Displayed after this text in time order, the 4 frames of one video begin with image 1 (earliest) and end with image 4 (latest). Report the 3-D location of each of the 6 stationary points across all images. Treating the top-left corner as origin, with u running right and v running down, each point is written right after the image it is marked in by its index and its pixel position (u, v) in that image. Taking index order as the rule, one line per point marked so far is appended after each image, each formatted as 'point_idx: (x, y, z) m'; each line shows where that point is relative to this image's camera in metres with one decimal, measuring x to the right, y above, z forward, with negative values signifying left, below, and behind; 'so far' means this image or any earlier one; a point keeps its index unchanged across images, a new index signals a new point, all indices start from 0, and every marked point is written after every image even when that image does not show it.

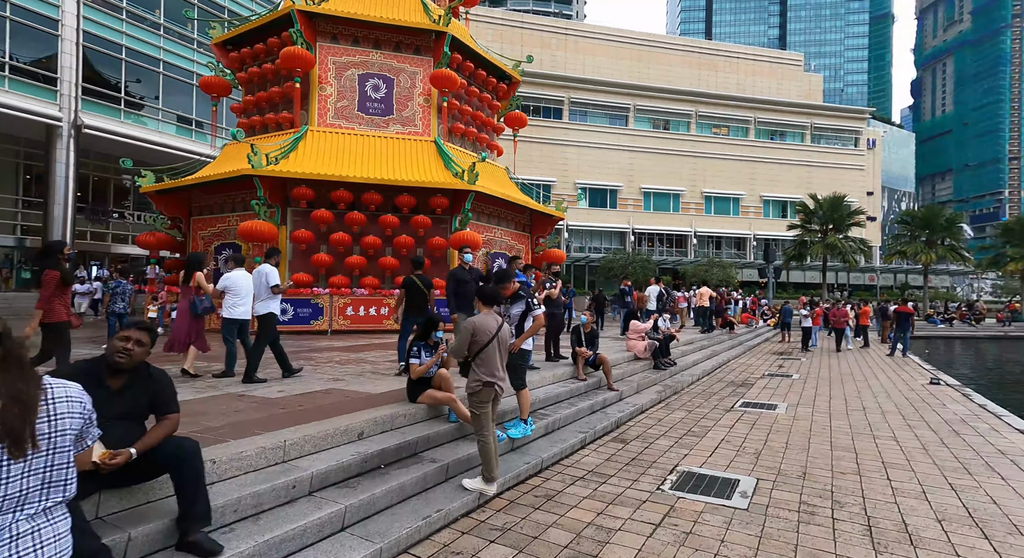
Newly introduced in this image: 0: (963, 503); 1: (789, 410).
0: (+3.7, -1.8, +4.3) m
1: (+4.2, -2.0, +7.8) m
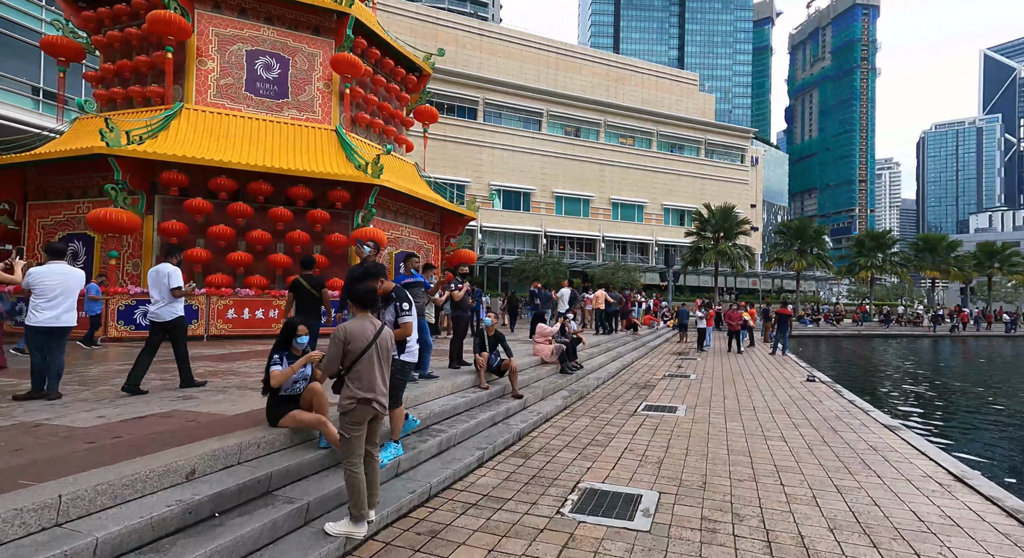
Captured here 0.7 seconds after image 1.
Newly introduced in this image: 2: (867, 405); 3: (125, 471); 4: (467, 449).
0: (+2.8, -1.9, +4.4) m
1: (+2.7, -2.0, +7.9) m
2: (+6.1, -2.1, +9.0) m
3: (-2.0, -1.0, +2.6) m
4: (-0.4, -1.6, +5.0) m
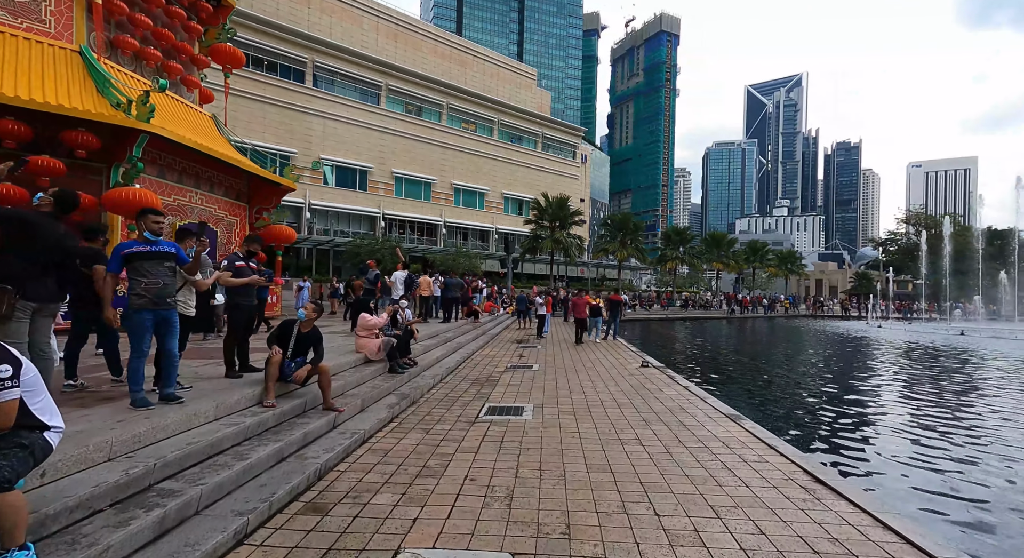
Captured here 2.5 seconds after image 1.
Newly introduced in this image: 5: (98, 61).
0: (+1.5, -1.8, +3.5) m
1: (+0.3, -1.8, +6.9) m
2: (+3.2, -1.9, +8.9) m
3: (-2.5, -0.8, +0.4) m
4: (-1.8, -1.4, +3.1) m
5: (-8.0, +4.2, +10.1) m
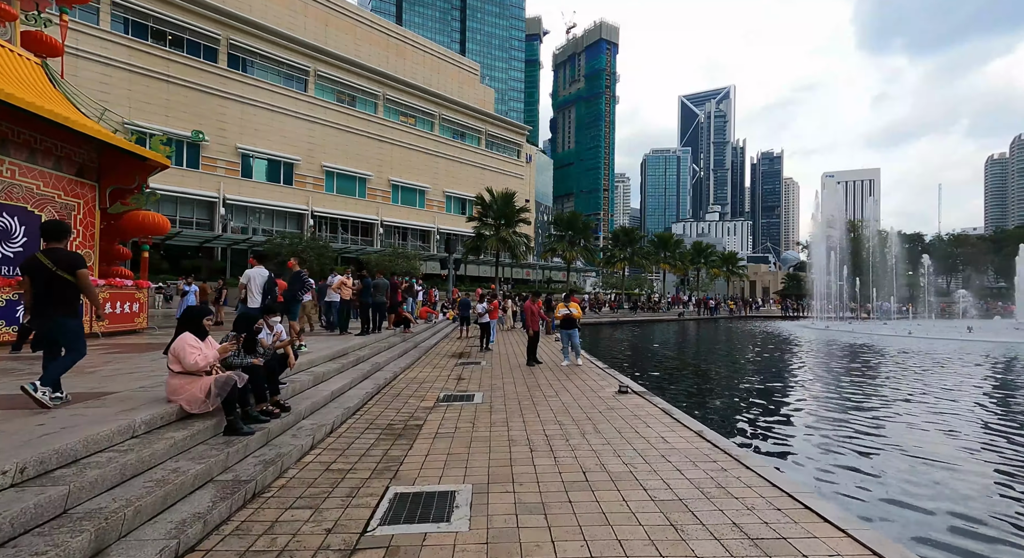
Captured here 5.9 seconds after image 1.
0: (+1.3, -1.7, +0.6) m
1: (-0.3, -1.7, +3.8) m
2: (+2.4, -1.8, +6.1) m
3: (-2.4, -0.7, -2.9) m
4: (-2.0, -1.4, -0.2) m
5: (-8.9, +4.2, +6.1) m
